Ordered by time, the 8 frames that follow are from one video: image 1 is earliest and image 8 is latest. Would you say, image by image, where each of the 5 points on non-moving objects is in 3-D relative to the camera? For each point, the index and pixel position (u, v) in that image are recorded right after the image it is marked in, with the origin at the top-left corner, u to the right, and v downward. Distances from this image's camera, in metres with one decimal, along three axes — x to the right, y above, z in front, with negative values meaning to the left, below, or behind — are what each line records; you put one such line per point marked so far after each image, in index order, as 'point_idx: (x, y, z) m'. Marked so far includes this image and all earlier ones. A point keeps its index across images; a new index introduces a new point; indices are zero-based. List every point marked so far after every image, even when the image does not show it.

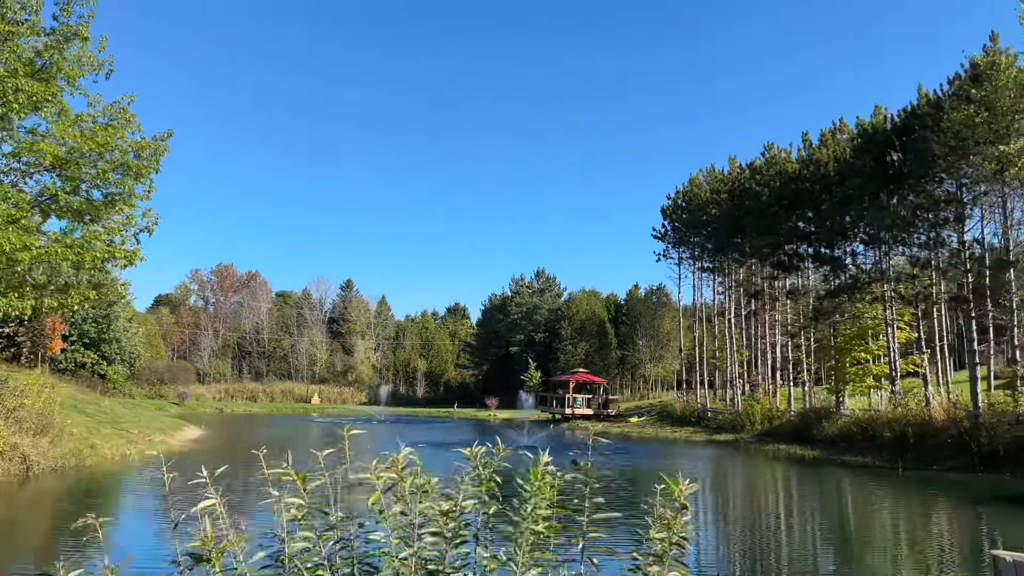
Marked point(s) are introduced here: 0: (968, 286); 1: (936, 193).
0: (+14.3, 0.0, +20.5) m
1: (+13.7, +3.1, +21.2) m
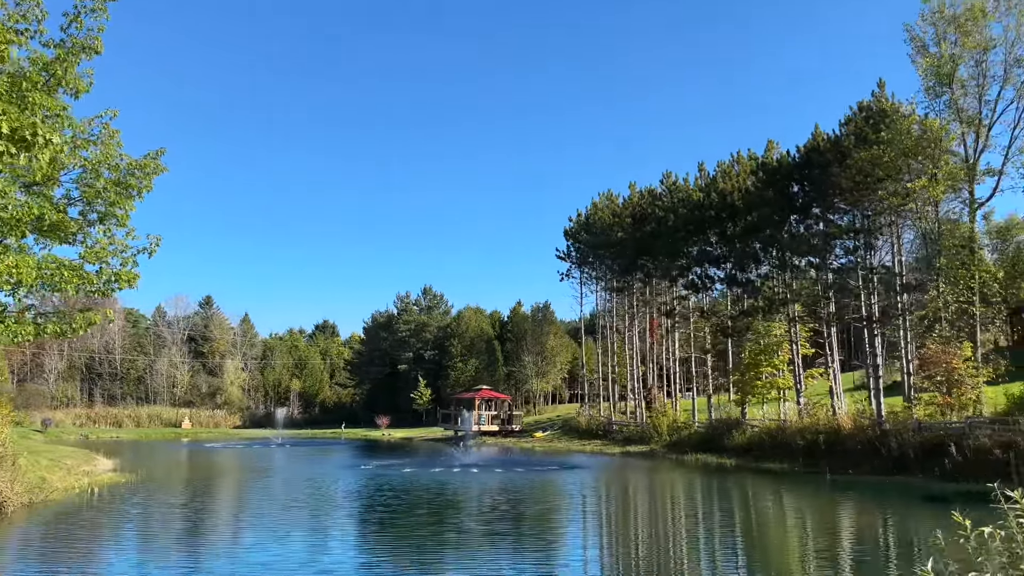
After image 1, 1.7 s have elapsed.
0: (+12.5, -0.7, +23.3) m
1: (+11.8, +2.4, +24.0) m
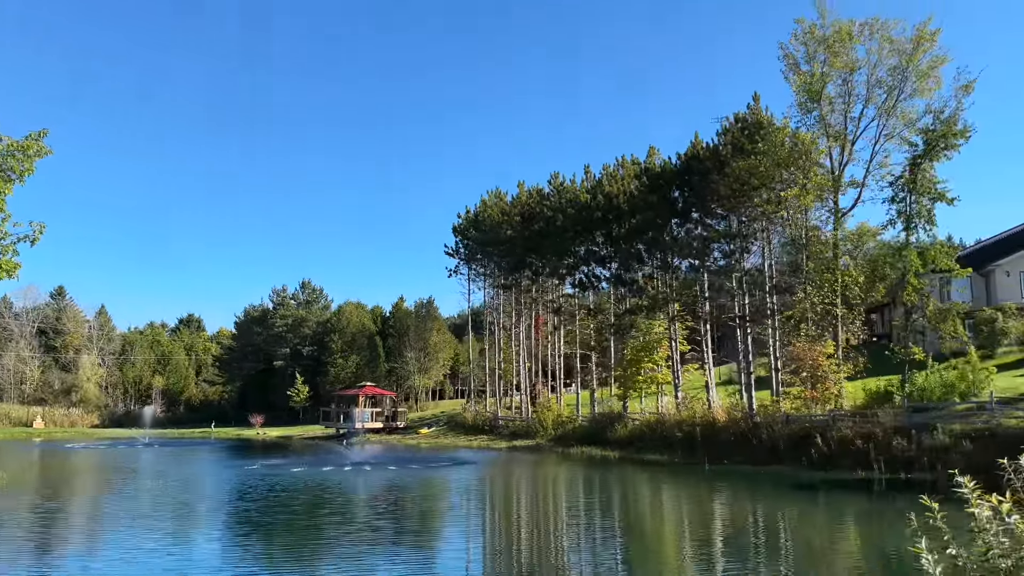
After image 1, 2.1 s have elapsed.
0: (+8.7, -0.8, +25.2) m
1: (+8.0, +2.4, +25.7) m
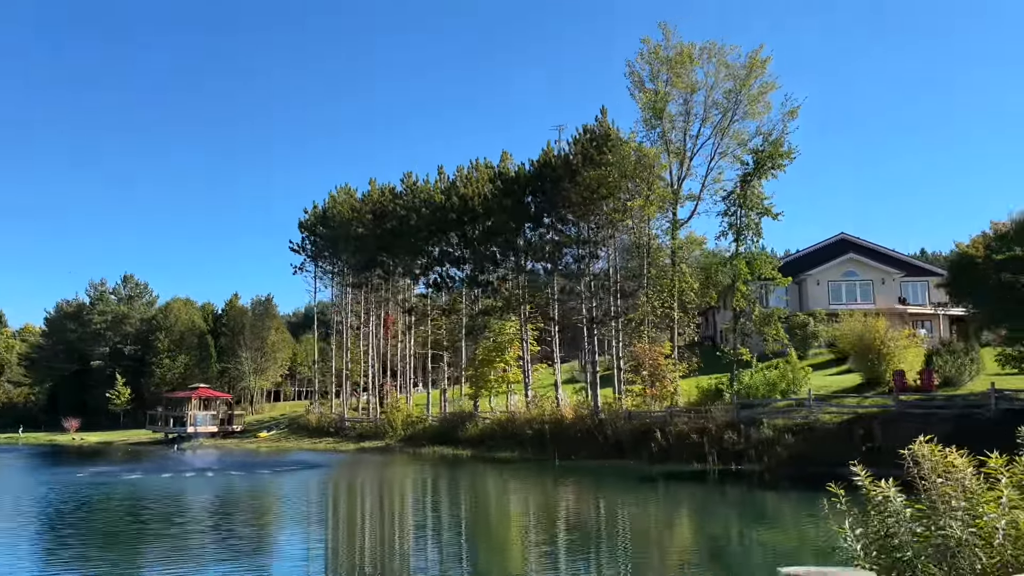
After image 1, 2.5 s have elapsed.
0: (+3.3, -0.9, +26.6) m
1: (+2.5, +2.3, +26.9) m
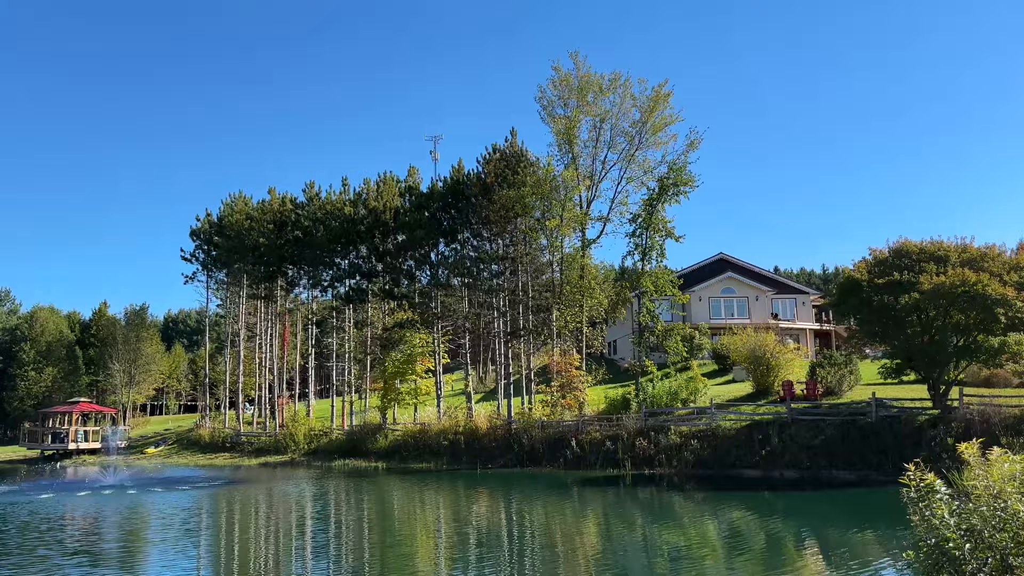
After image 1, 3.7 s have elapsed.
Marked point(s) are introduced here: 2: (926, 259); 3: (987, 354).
0: (-0.1, -1.5, +27.5) m
1: (-0.9, +1.7, +27.8) m
2: (+11.1, +0.8, +18.4) m
3: (+11.6, -1.6, +16.6) m
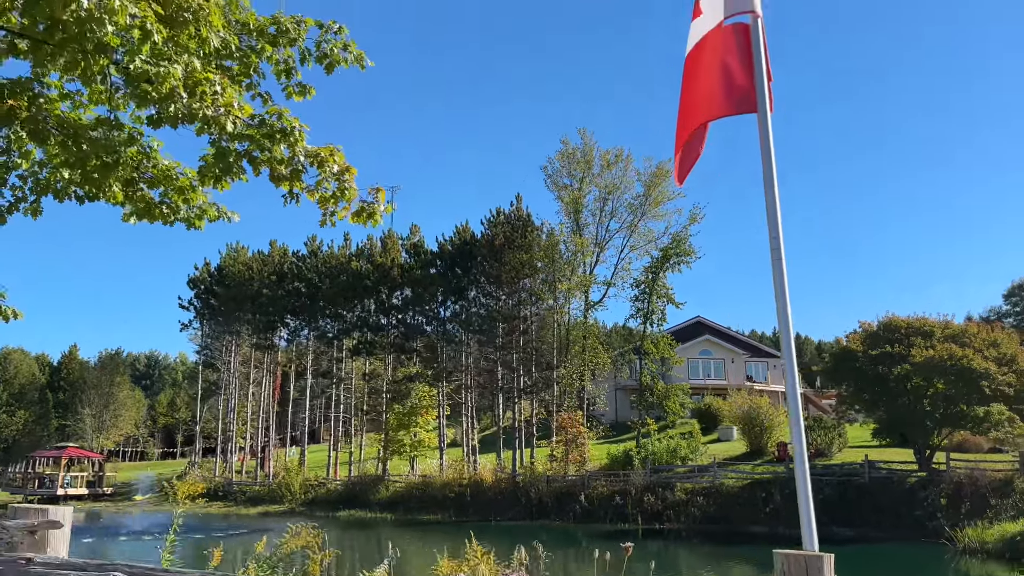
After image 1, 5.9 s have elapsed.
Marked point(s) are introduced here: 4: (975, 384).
0: (+0.1, -3.9, +28.6) m
1: (-0.6, -0.7, +29.1) m
2: (+11.8, -1.3, +20.3) m
3: (+12.3, -3.6, +18.4) m
4: (+12.3, -2.6, +18.3) m
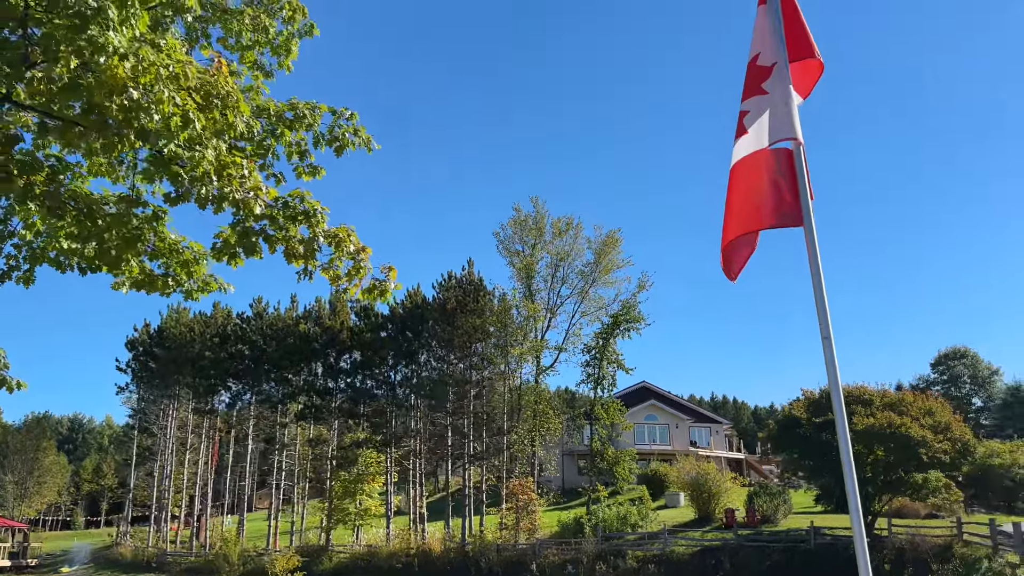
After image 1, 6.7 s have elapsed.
0: (-1.9, -6.6, +28.4) m
1: (-2.6, -3.4, +29.1) m
2: (+10.5, -3.5, +21.2) m
3: (+11.1, -5.6, +19.1) m
4: (+11.1, -4.5, +19.2) m
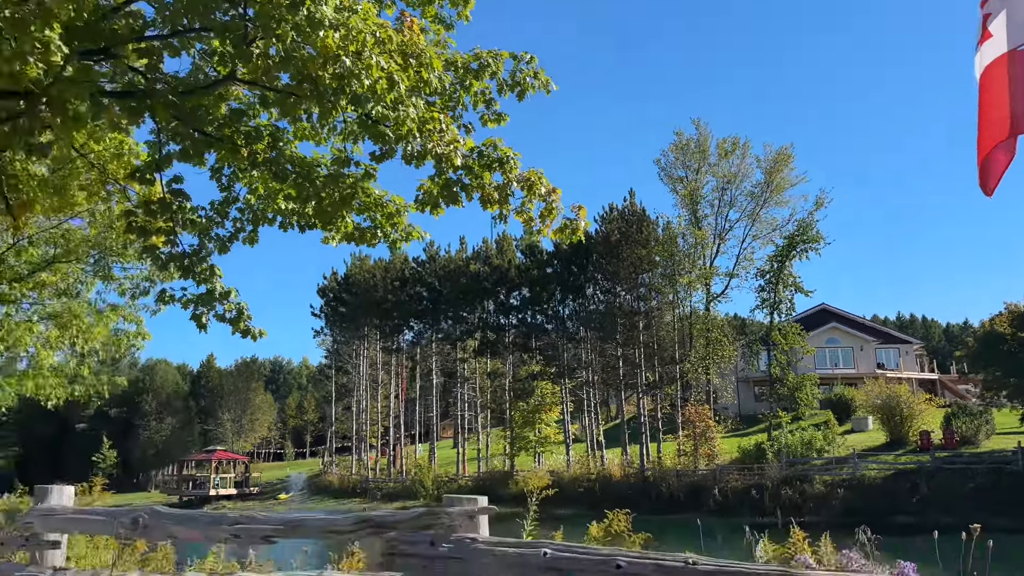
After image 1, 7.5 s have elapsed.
0: (+5.2, -3.7, +28.7) m
1: (+4.5, -0.5, +29.3) m
2: (+15.4, -0.7, +18.7) m
3: (+15.7, -3.0, +16.7) m
4: (+15.6, -1.9, +16.6) m
